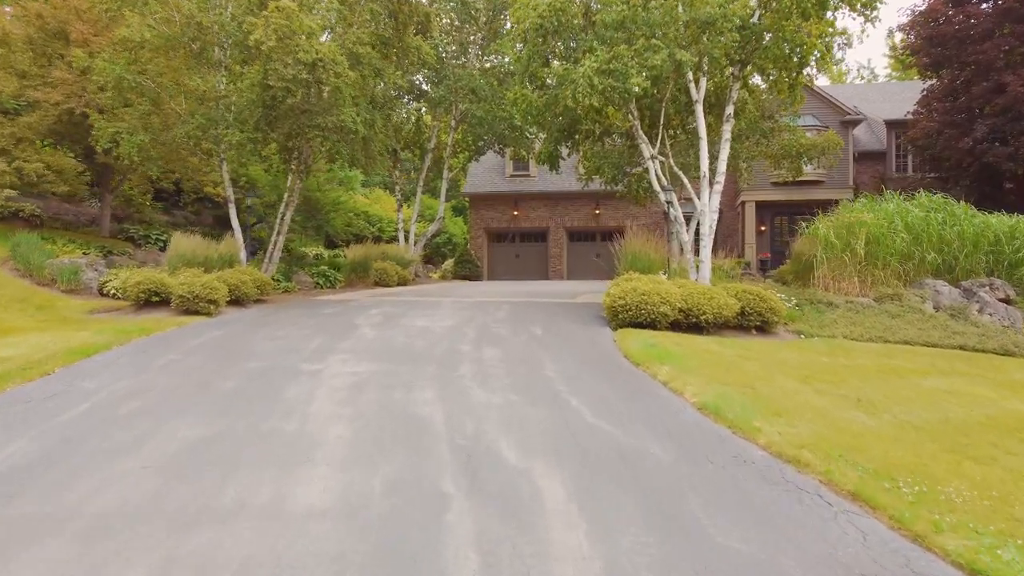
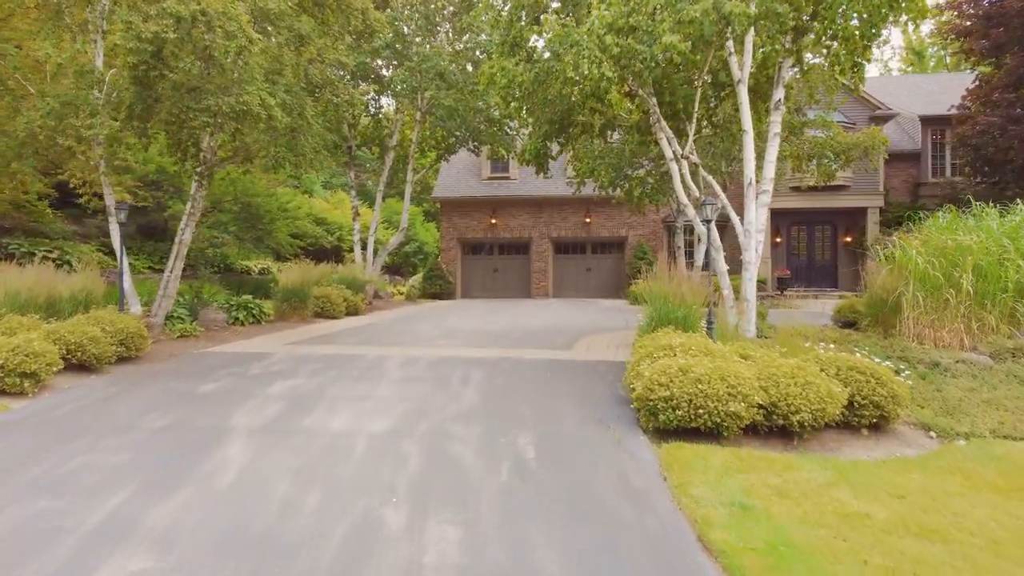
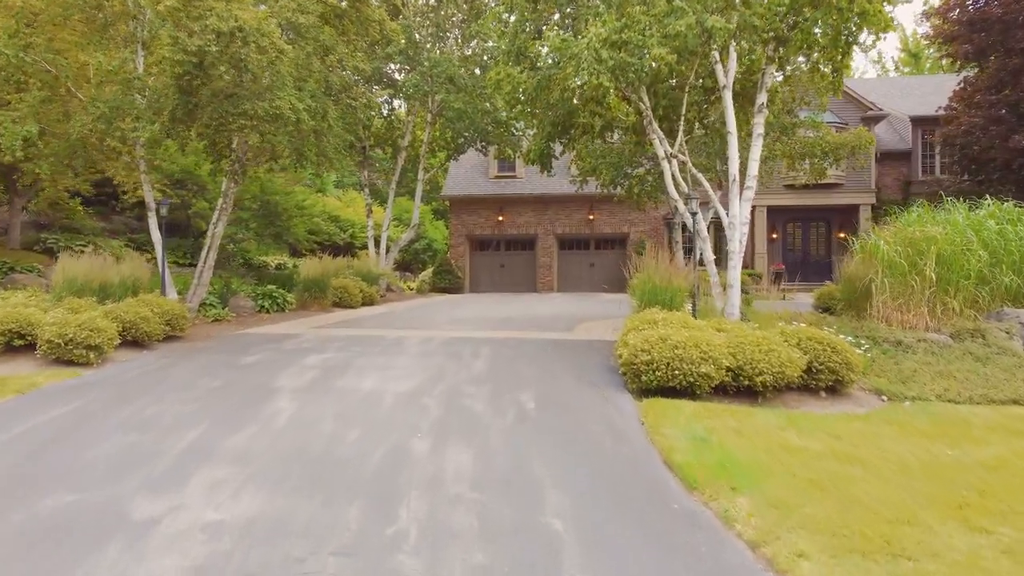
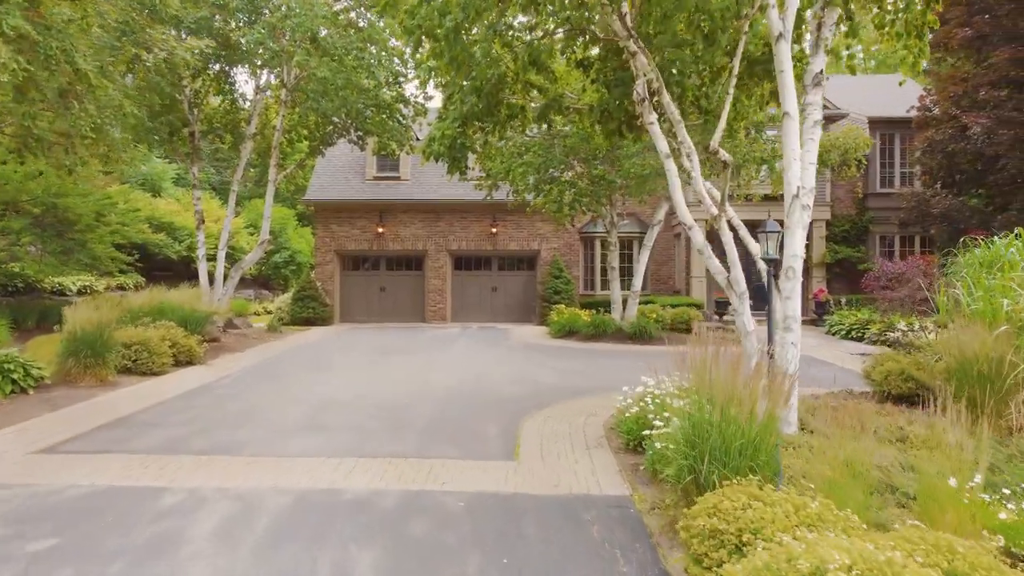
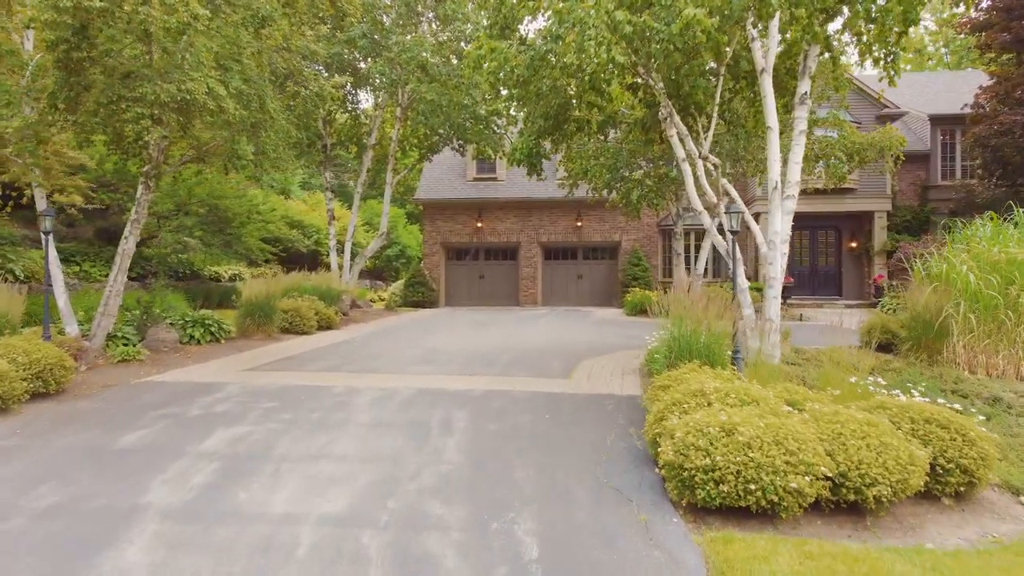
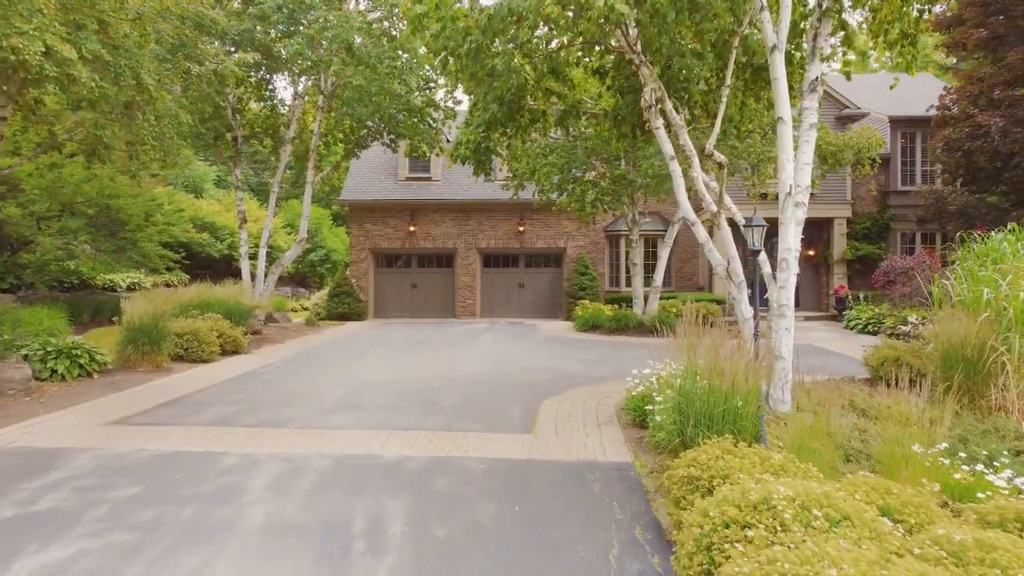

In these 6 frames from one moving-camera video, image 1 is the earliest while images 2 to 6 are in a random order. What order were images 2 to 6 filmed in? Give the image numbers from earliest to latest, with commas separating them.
3, 2, 5, 6, 4
